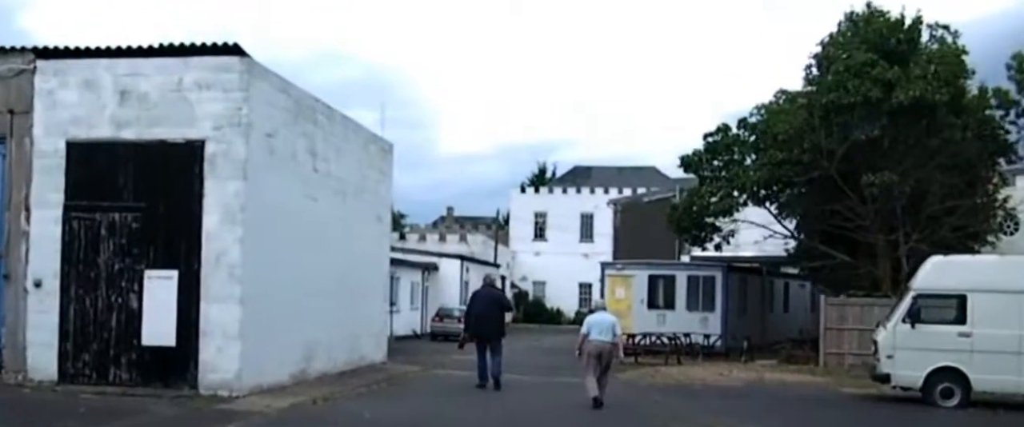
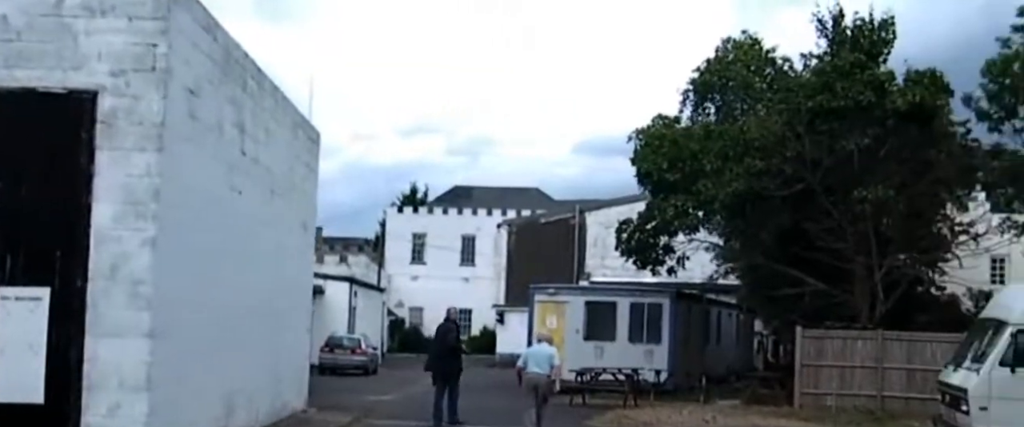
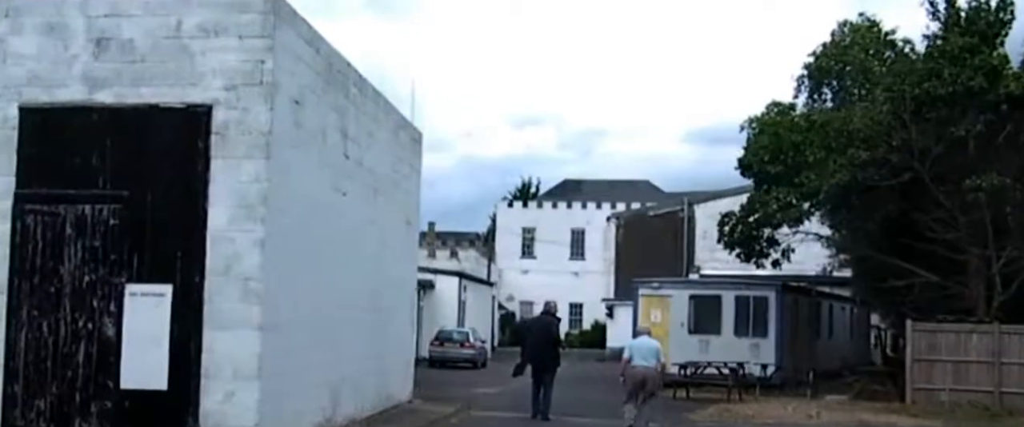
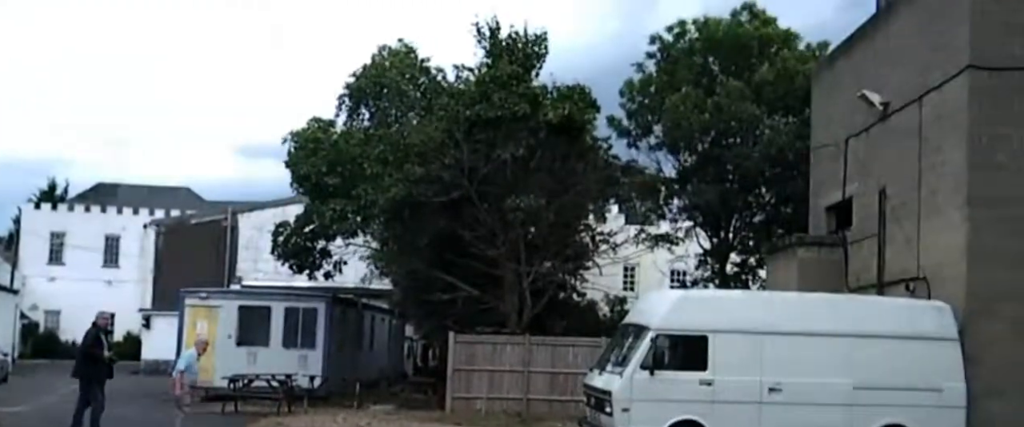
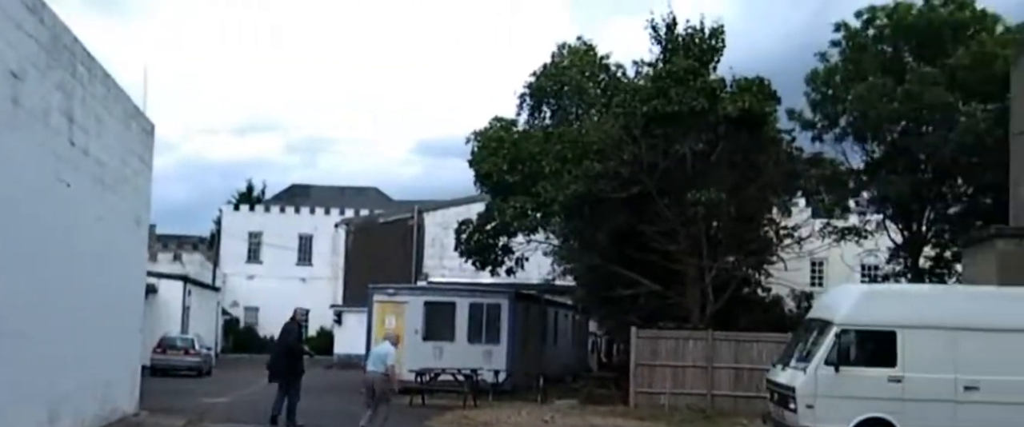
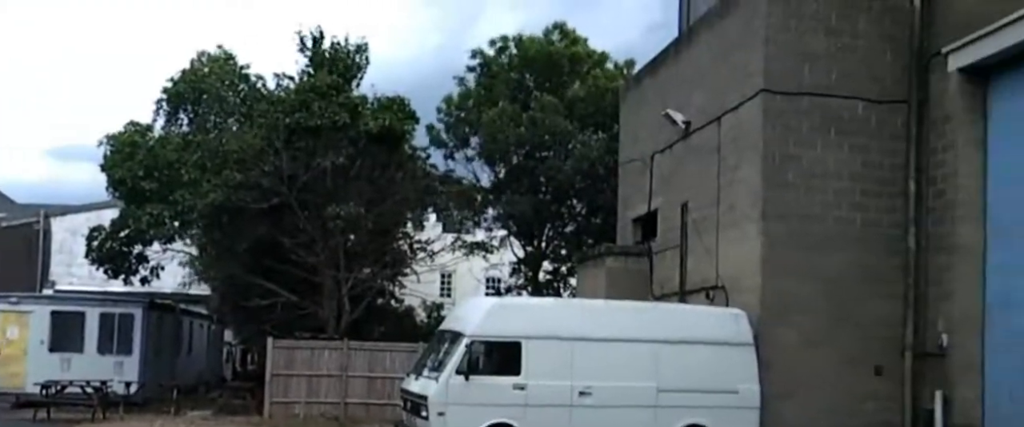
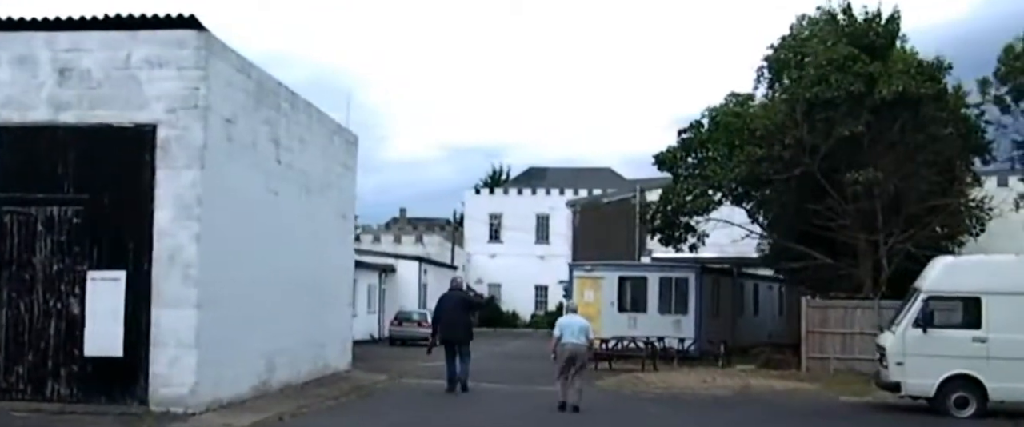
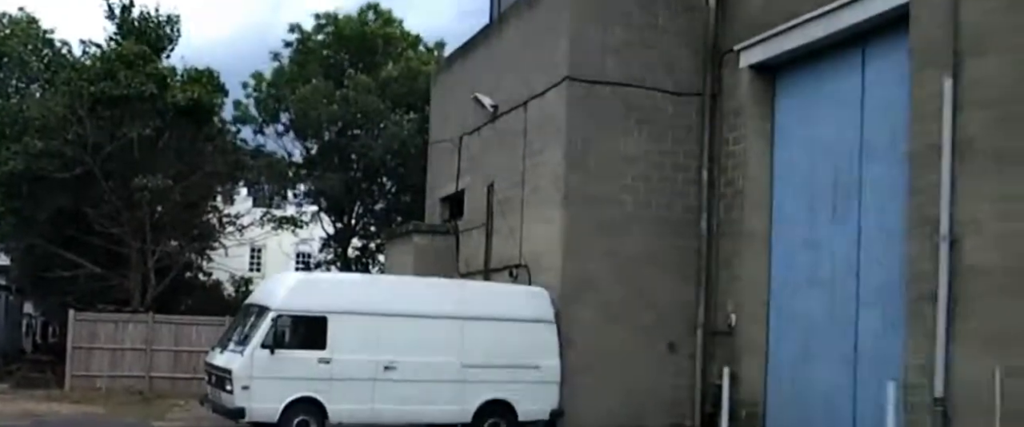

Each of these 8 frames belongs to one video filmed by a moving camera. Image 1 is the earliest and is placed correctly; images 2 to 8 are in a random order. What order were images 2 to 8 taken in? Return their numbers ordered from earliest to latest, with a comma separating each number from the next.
7, 3, 2, 5, 4, 6, 8
